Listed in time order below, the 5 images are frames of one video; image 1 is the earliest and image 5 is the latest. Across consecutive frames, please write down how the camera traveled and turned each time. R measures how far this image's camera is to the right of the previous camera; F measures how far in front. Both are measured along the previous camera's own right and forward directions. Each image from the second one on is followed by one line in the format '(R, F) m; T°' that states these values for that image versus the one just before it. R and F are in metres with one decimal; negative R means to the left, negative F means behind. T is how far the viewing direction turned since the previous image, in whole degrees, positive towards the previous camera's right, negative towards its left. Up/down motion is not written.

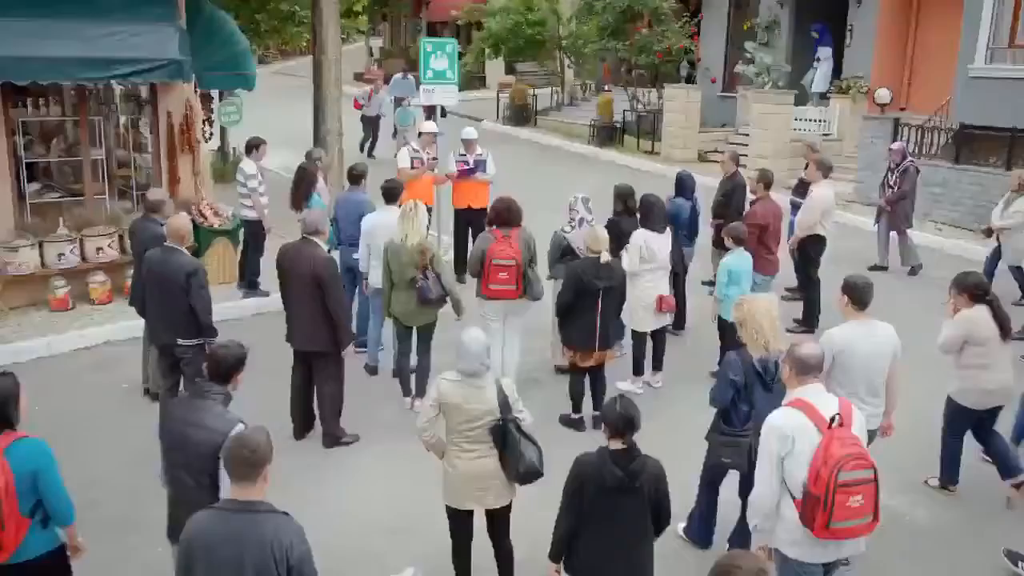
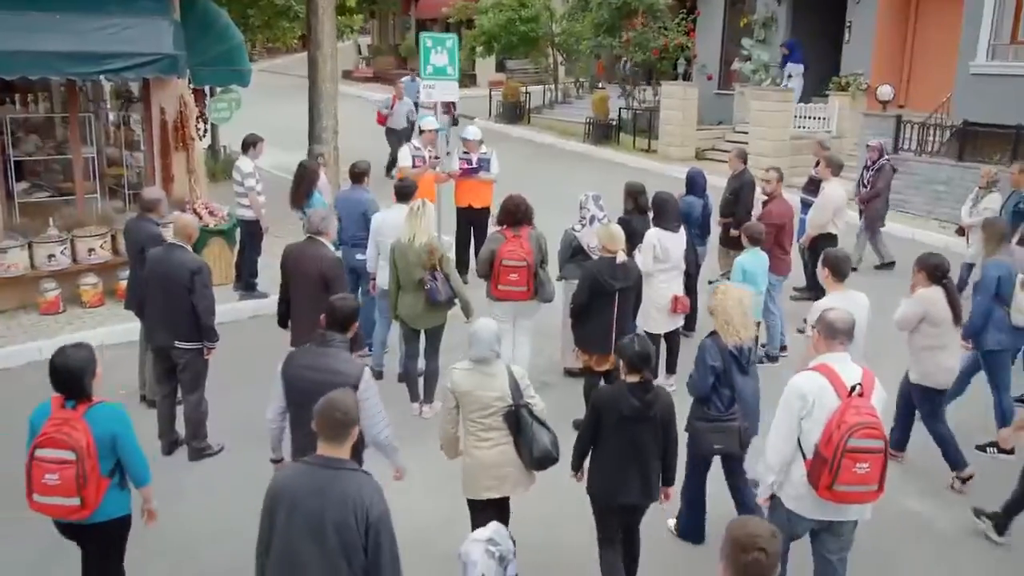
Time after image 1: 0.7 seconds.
(-0.2, +0.2) m; +1°
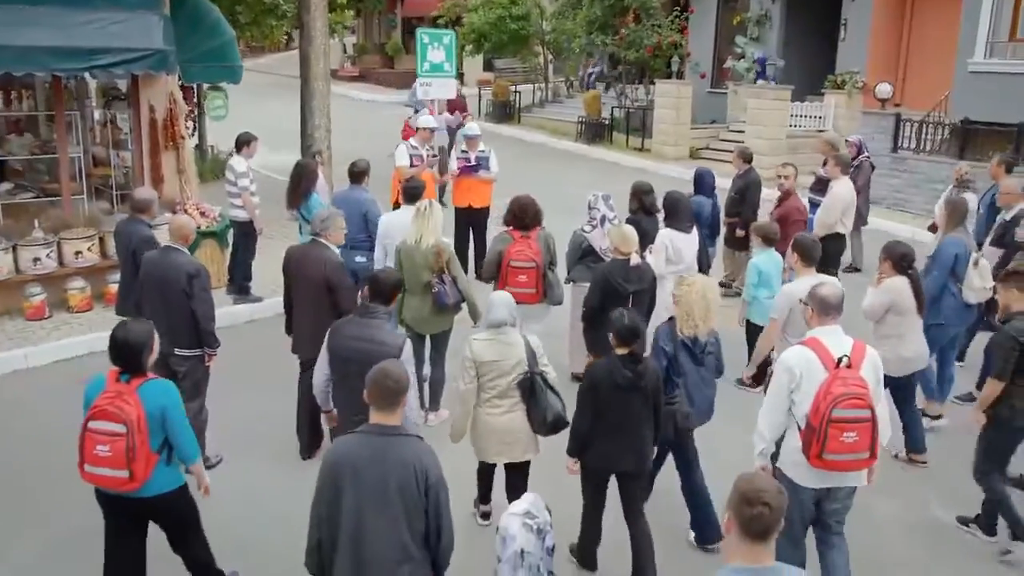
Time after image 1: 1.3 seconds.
(-0.2, +0.3) m; +1°
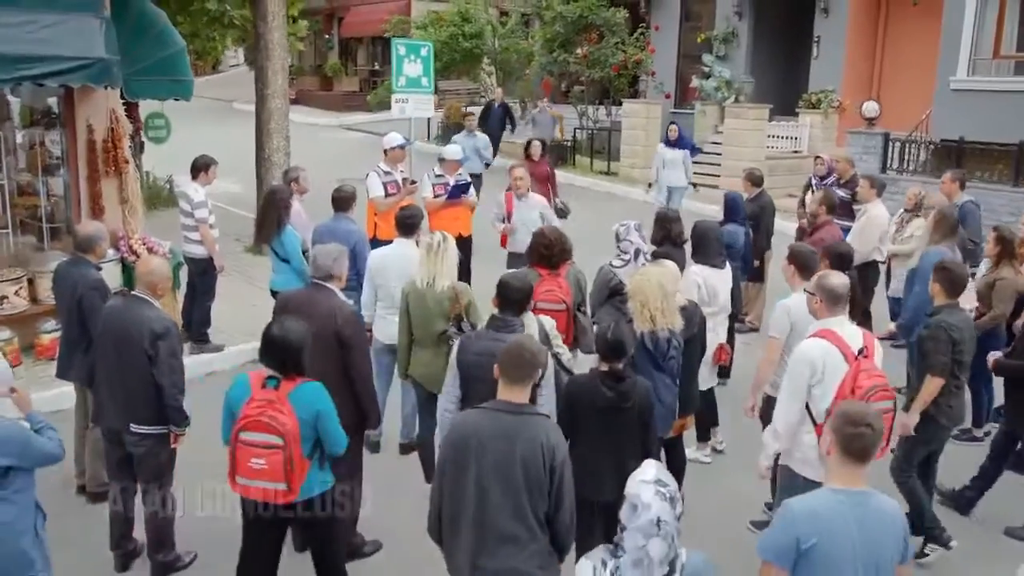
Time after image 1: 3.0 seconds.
(-0.6, +1.1) m; +4°
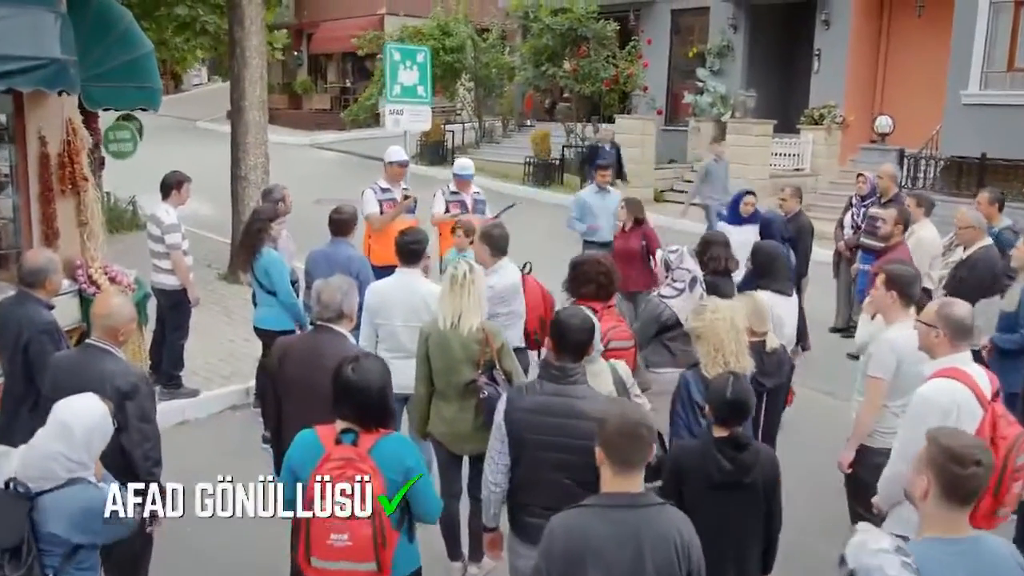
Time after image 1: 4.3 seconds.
(-0.4, +0.9) m; +2°
